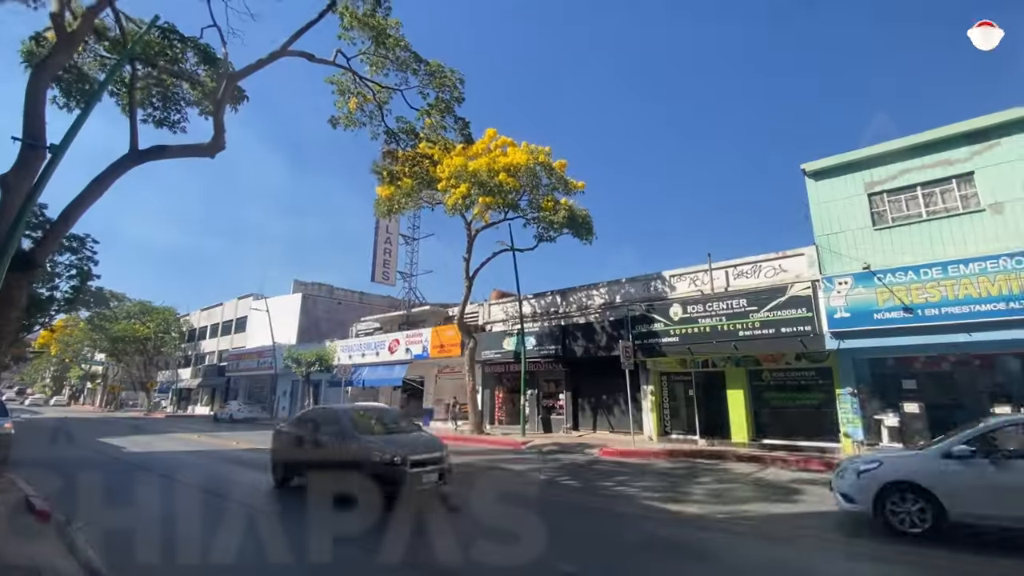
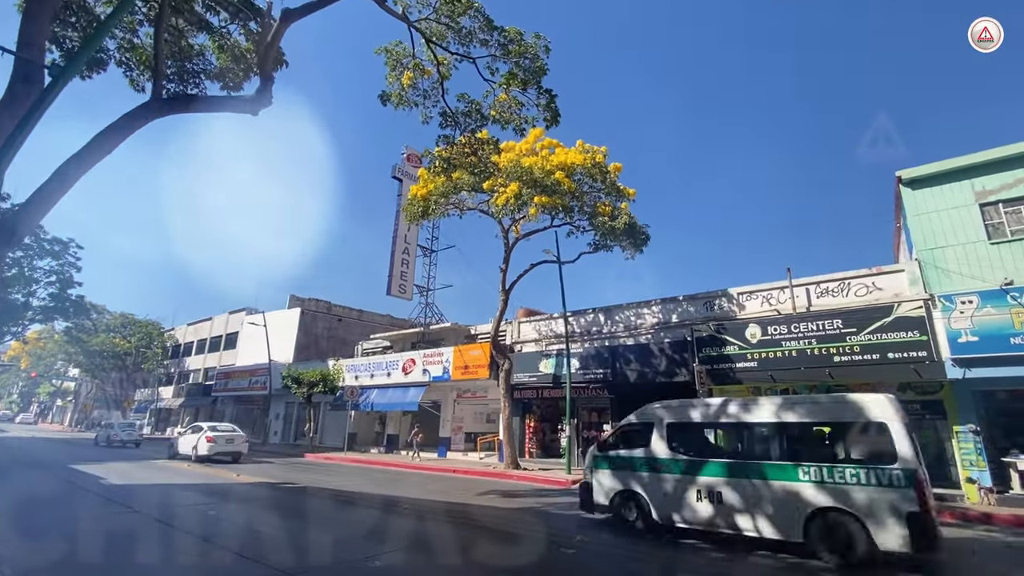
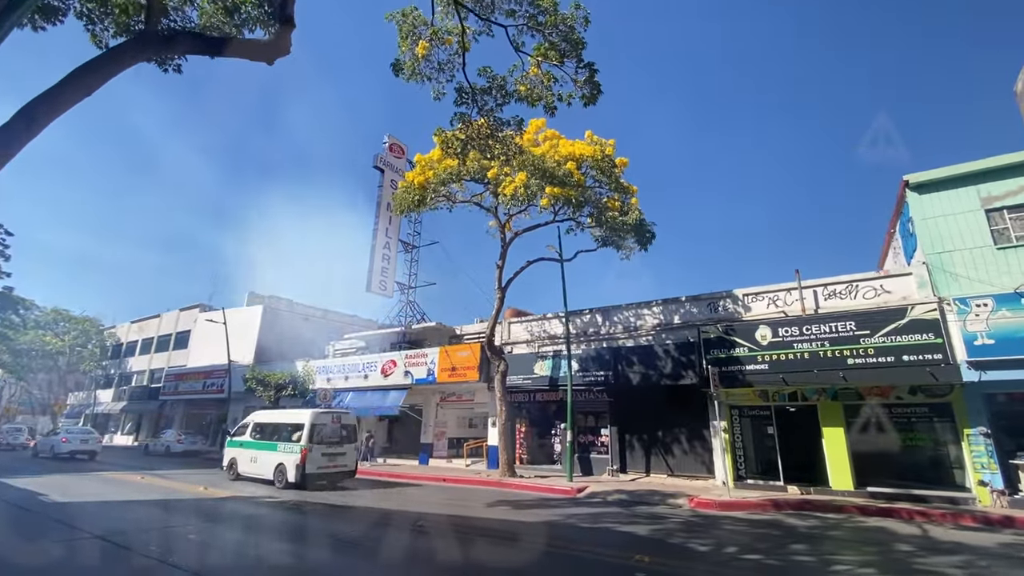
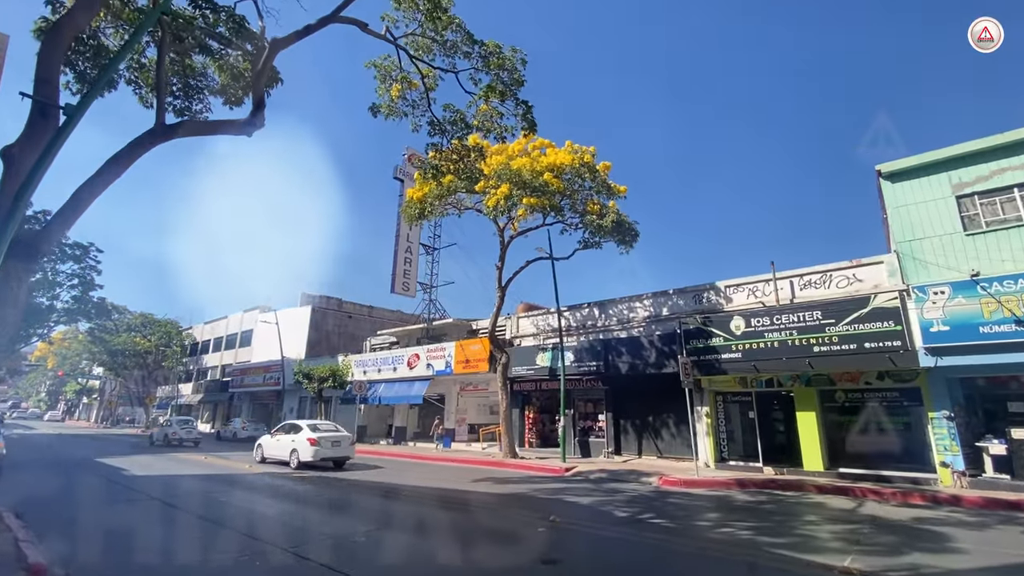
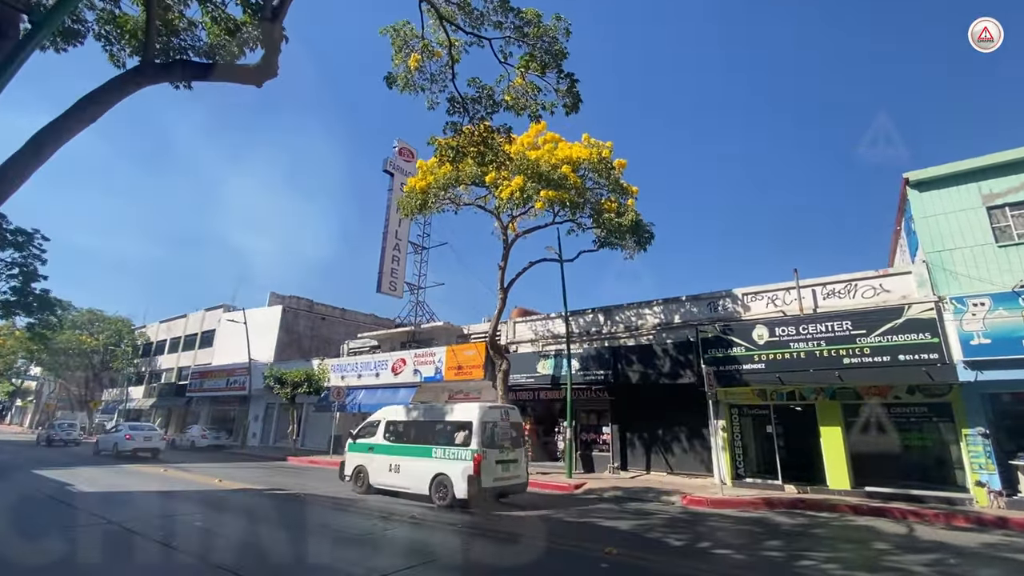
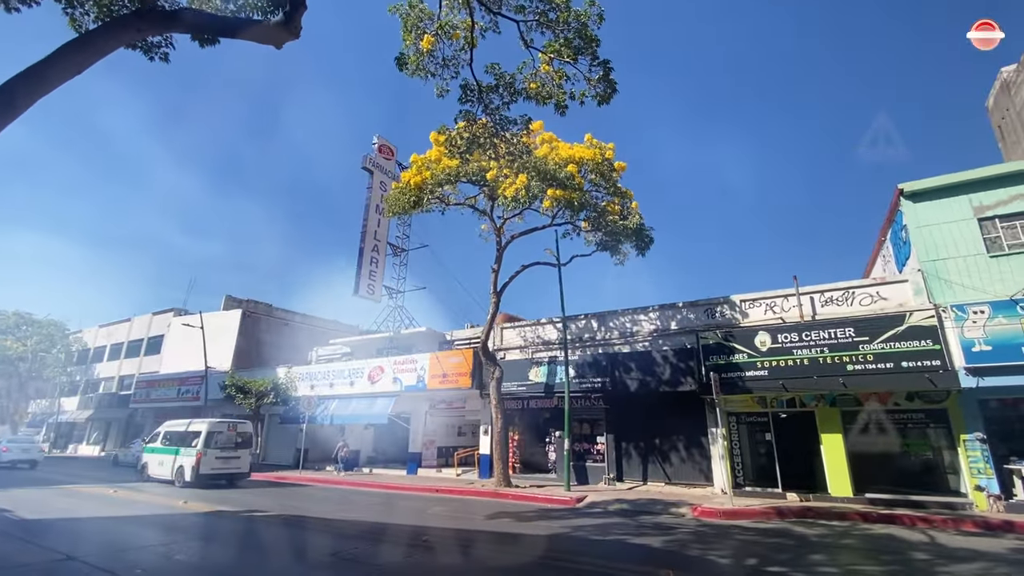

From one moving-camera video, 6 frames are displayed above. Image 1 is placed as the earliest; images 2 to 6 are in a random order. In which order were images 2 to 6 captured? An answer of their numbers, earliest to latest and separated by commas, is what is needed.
4, 2, 5, 3, 6
